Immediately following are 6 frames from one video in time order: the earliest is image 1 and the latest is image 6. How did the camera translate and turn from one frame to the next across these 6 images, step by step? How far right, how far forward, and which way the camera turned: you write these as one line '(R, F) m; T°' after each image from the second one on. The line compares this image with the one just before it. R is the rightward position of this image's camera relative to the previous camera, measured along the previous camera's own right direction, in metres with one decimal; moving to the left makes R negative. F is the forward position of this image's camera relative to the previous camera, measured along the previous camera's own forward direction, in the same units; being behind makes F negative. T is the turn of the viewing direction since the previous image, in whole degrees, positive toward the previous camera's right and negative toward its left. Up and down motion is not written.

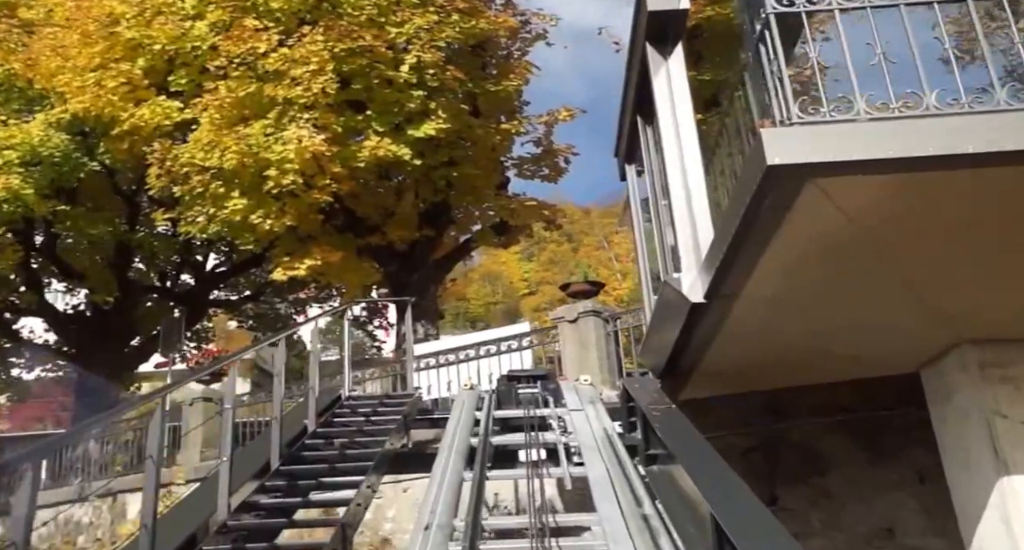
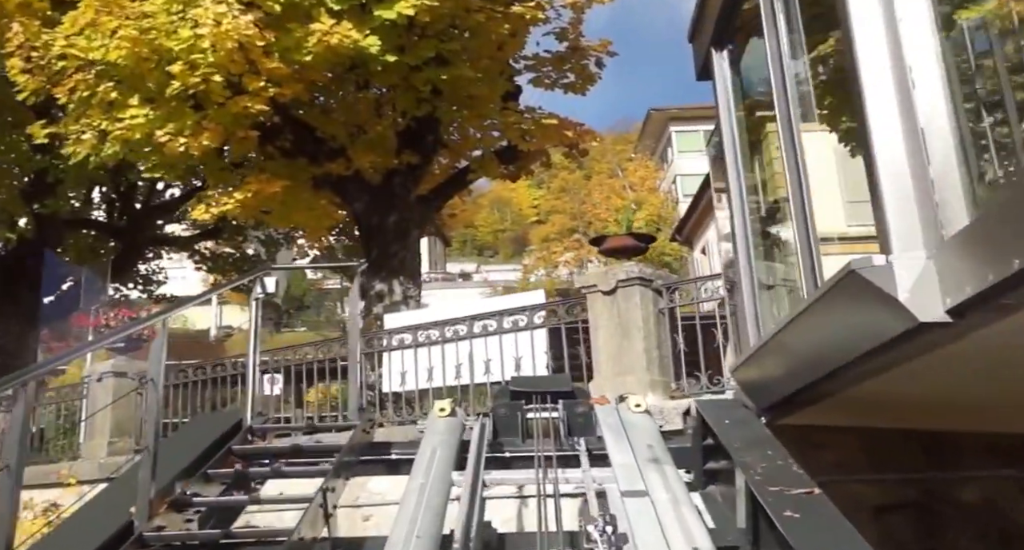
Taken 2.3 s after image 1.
(0.0, +3.1) m; -1°
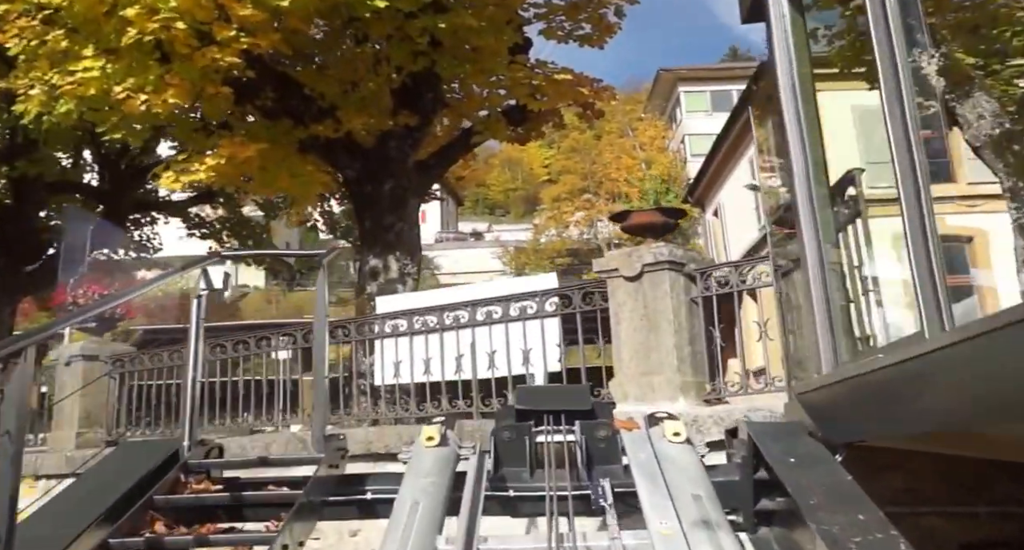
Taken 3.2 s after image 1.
(0.0, +1.0) m; -1°
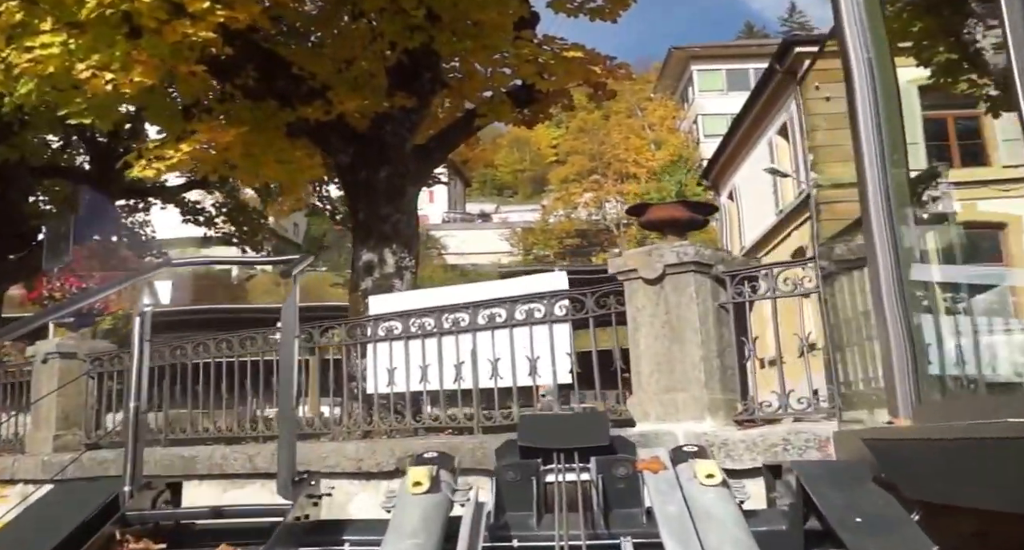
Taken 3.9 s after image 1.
(0.0, +0.7) m; -1°
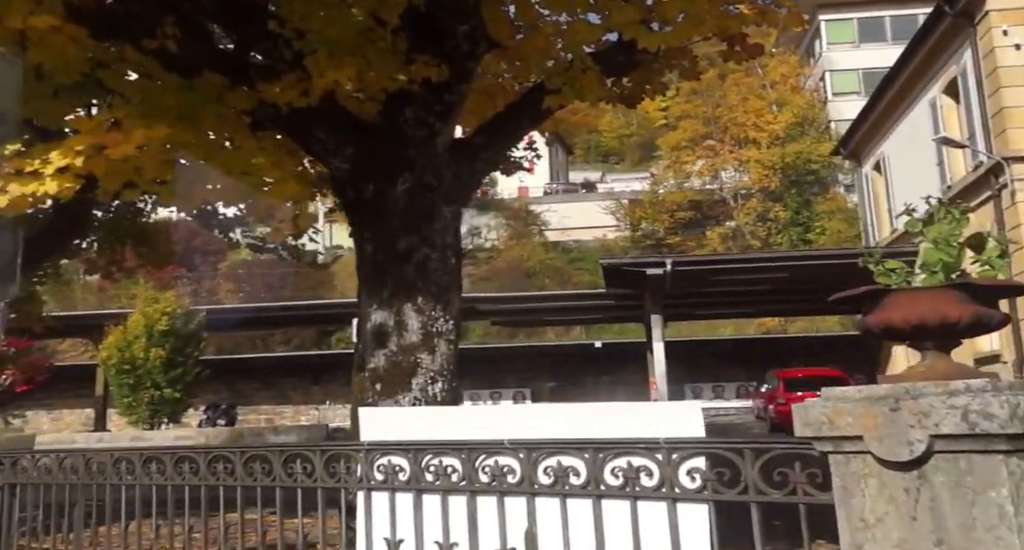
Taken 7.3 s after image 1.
(+0.1, +2.9) m; -7°
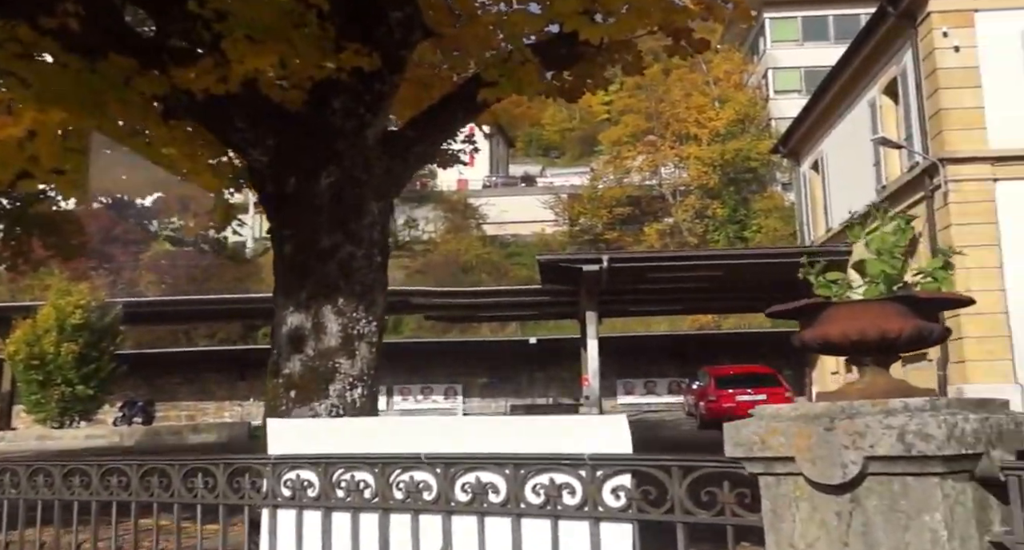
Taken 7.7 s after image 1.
(+0.1, +0.2) m; +4°
